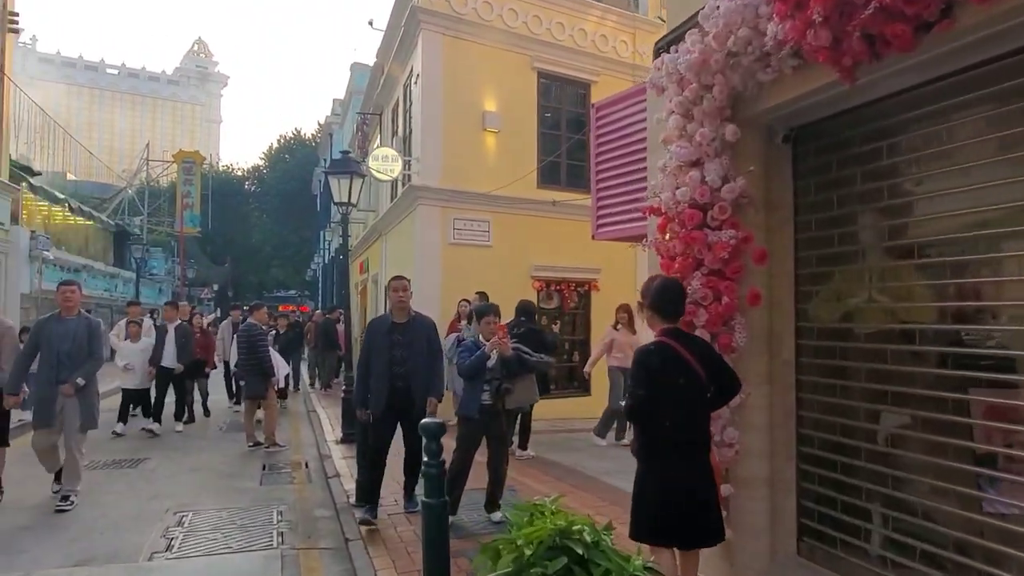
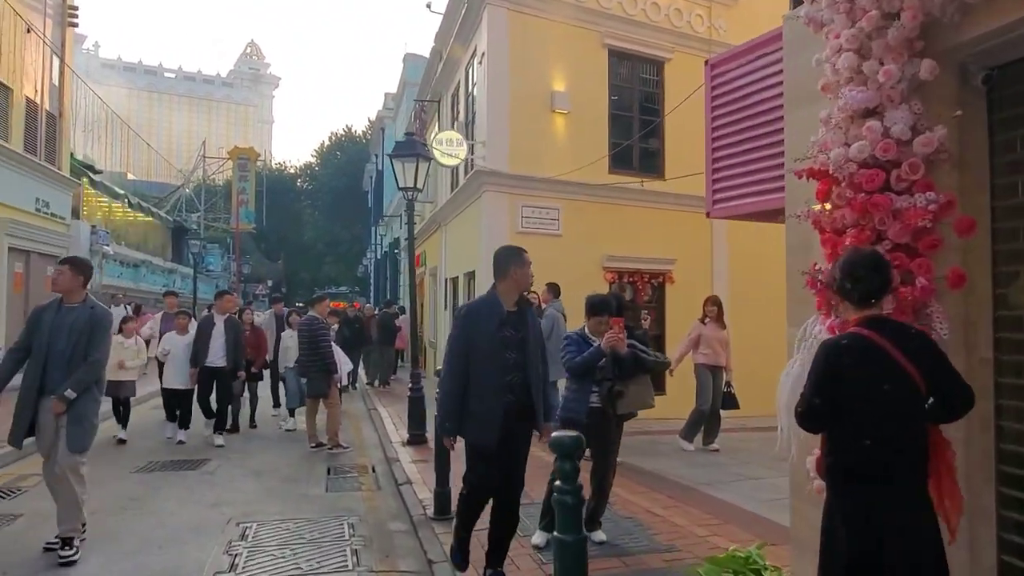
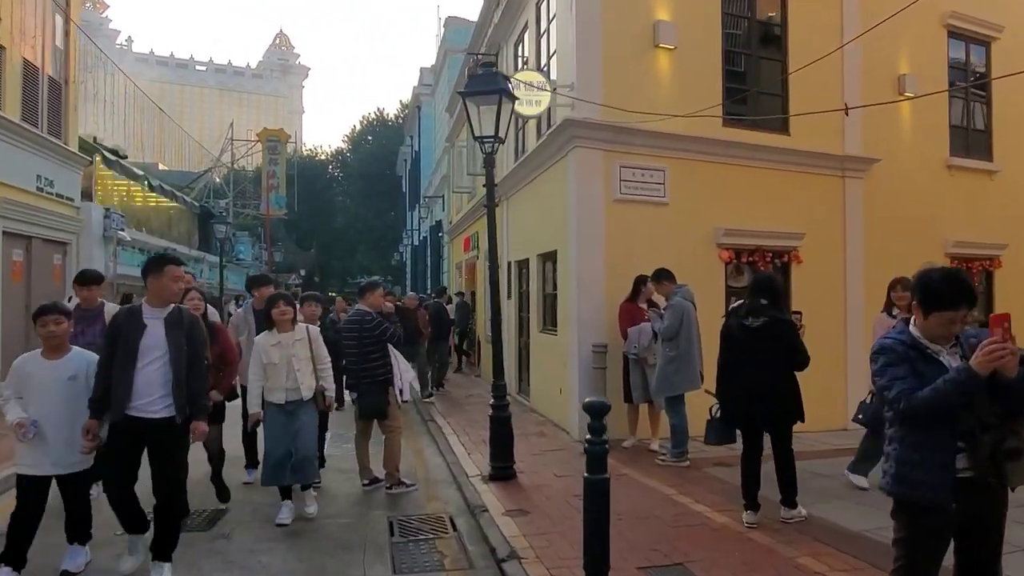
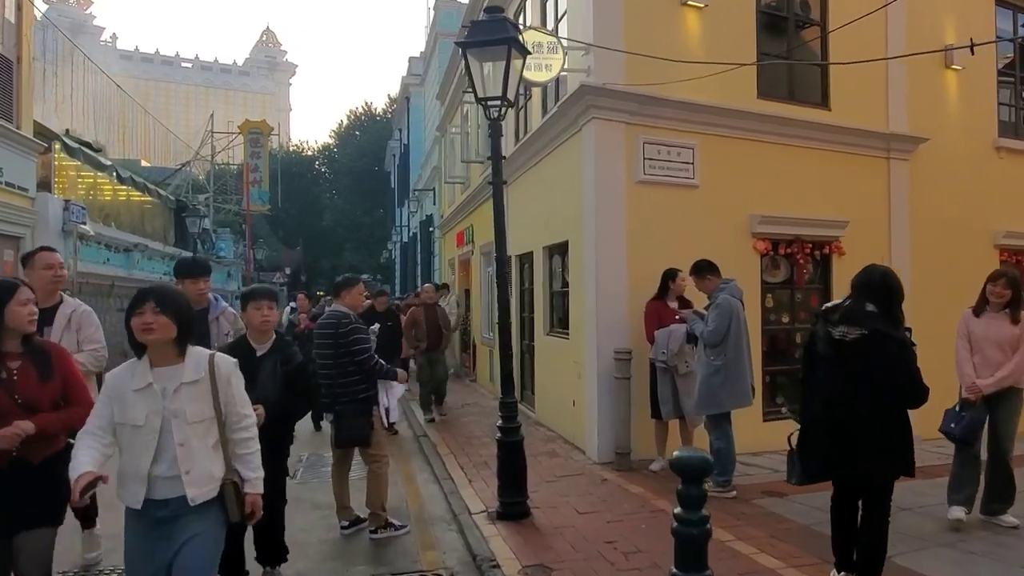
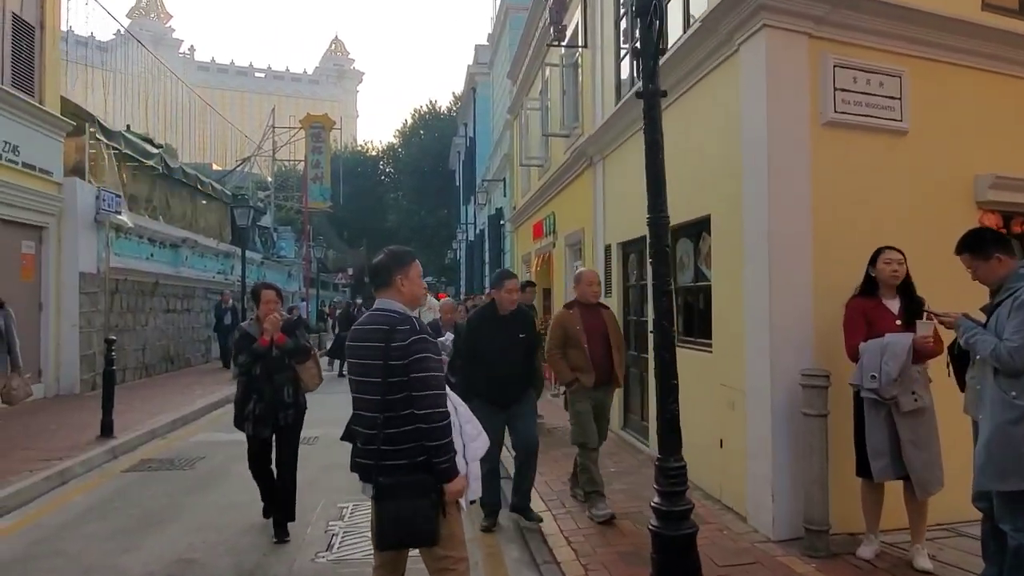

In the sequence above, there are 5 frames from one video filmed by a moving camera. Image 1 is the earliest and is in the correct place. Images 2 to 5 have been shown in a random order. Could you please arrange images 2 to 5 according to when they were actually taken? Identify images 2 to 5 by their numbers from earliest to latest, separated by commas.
2, 3, 4, 5
